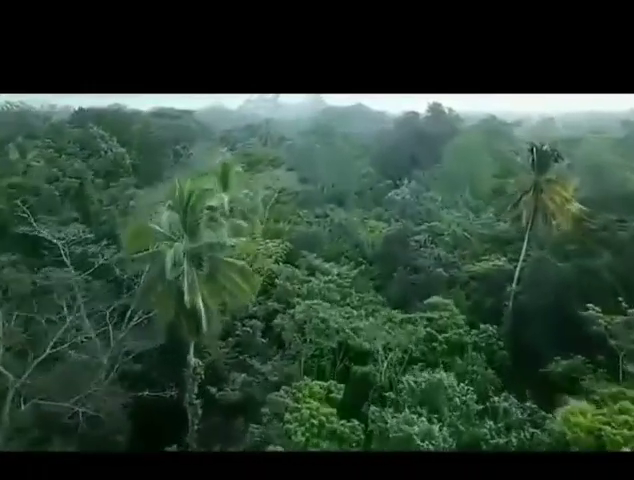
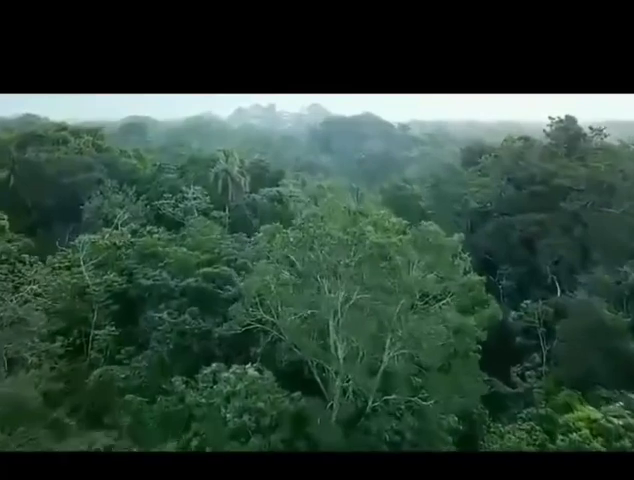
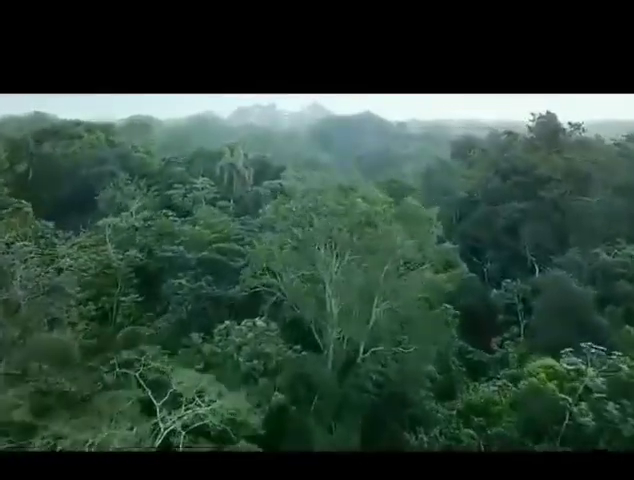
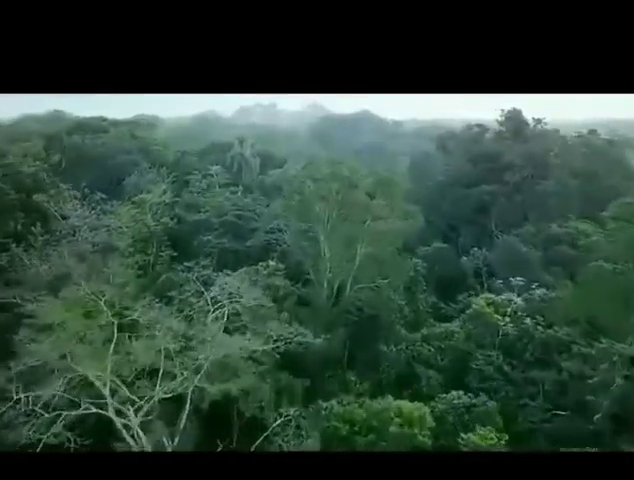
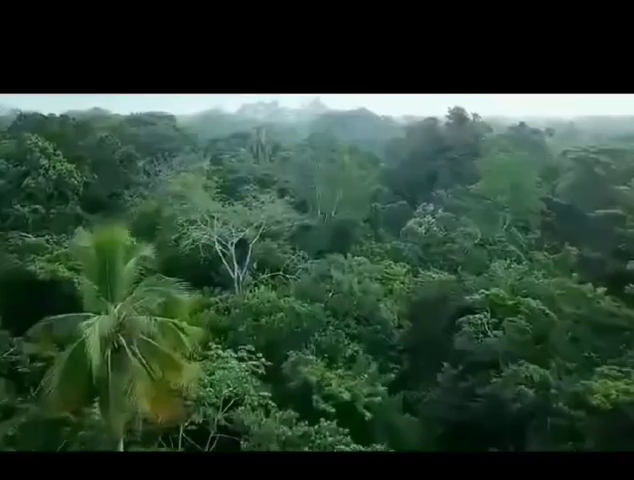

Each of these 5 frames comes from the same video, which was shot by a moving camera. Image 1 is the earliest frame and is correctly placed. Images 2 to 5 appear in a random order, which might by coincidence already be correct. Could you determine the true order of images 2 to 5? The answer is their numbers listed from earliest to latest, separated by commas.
5, 4, 3, 2
